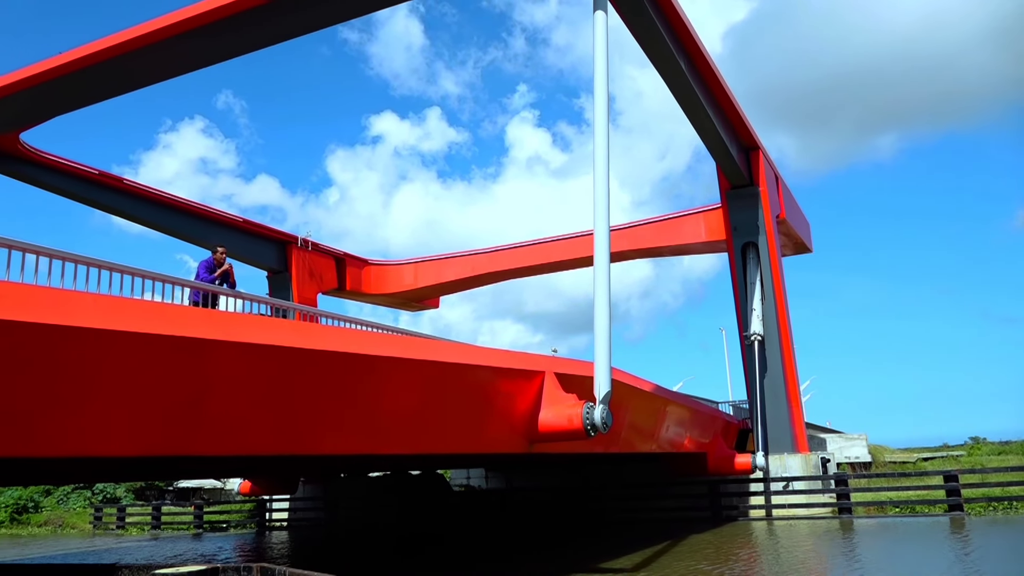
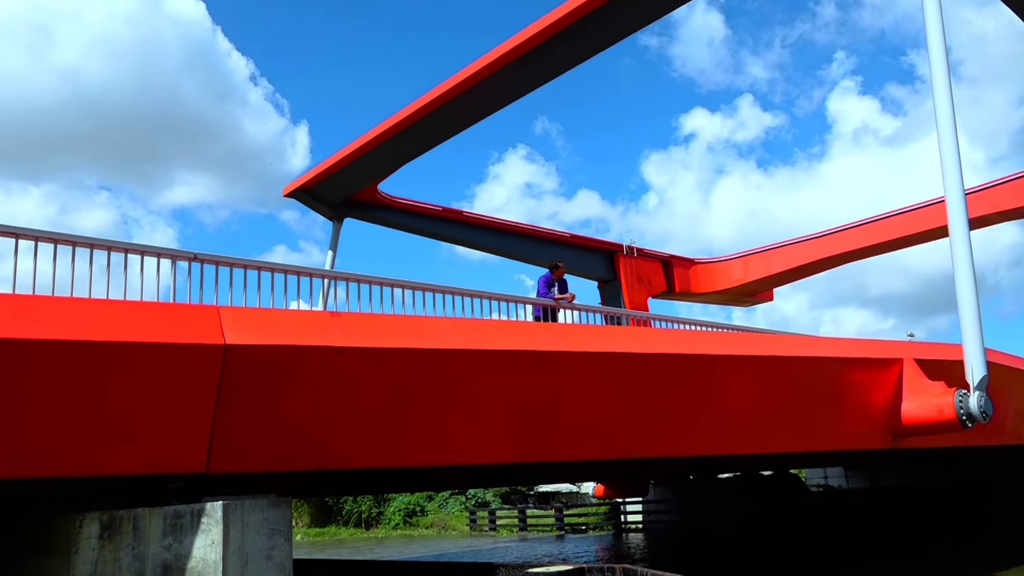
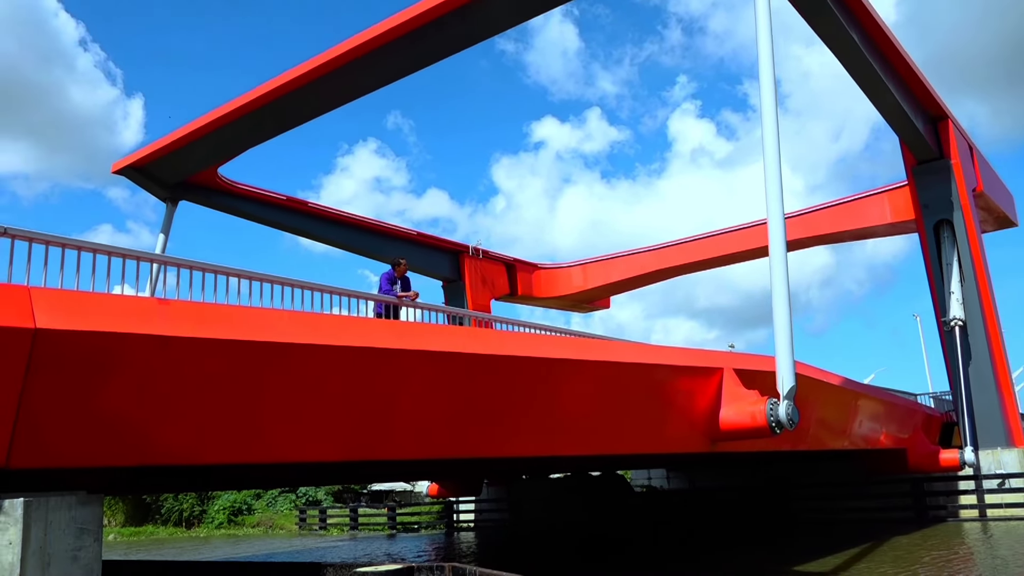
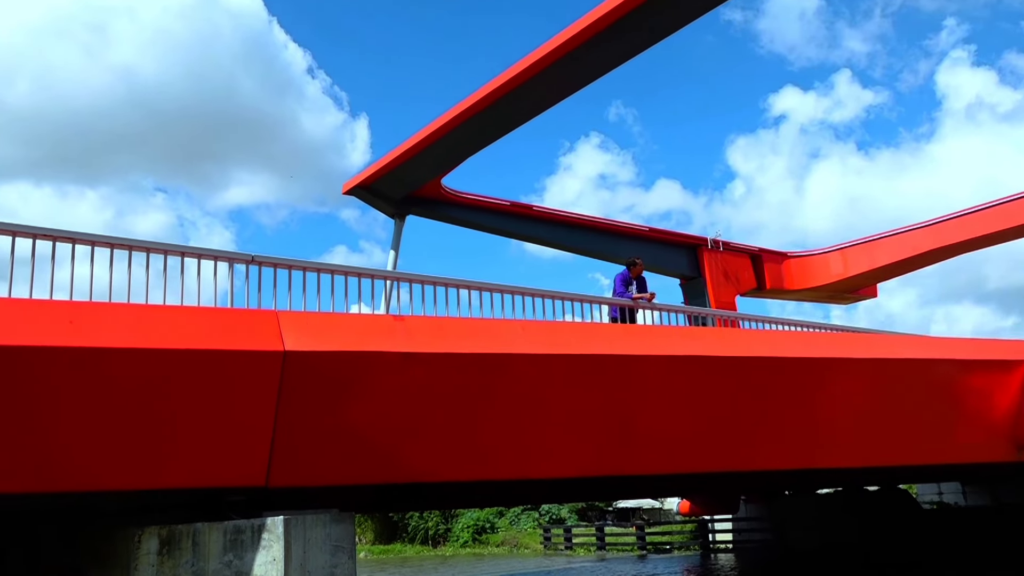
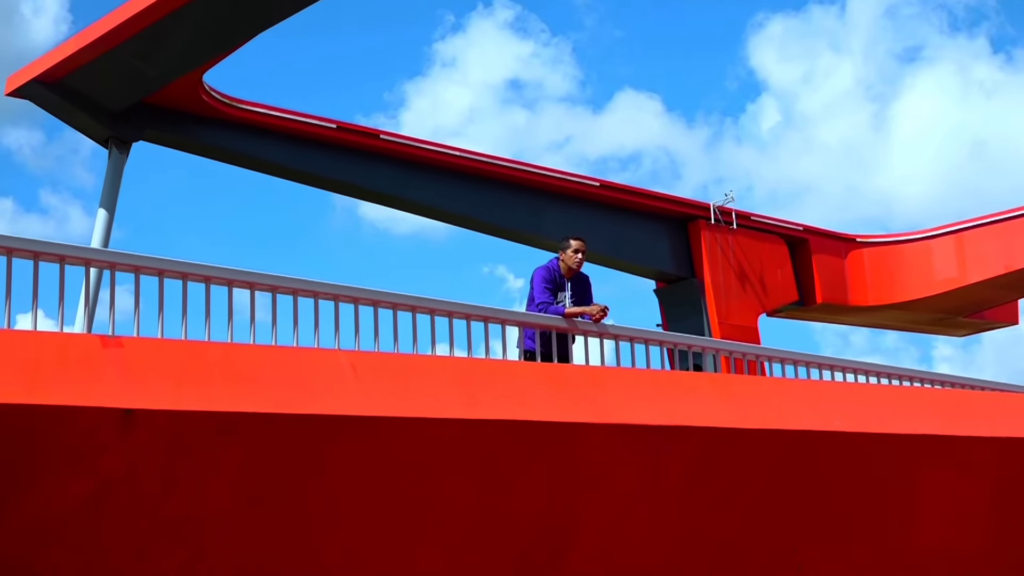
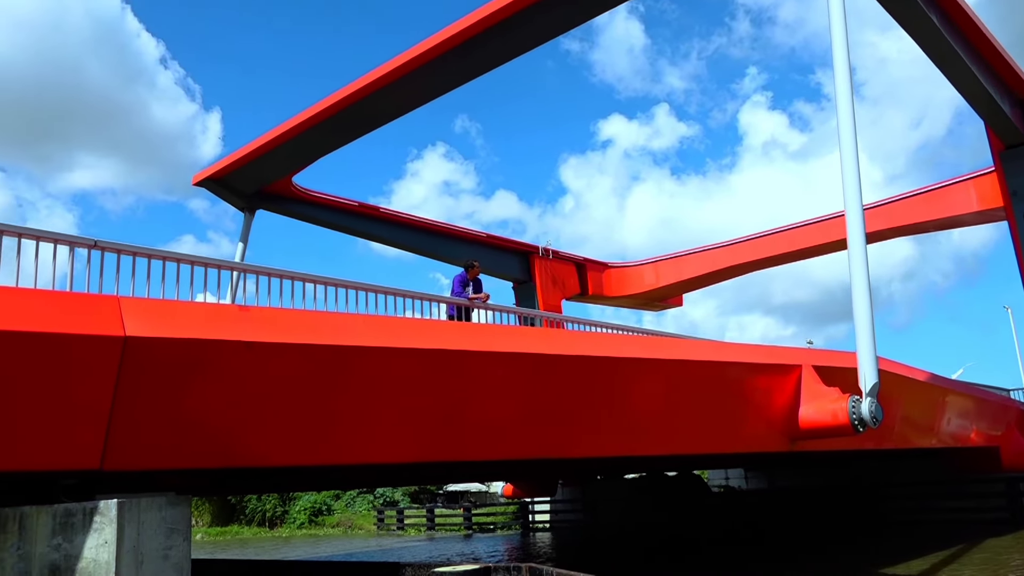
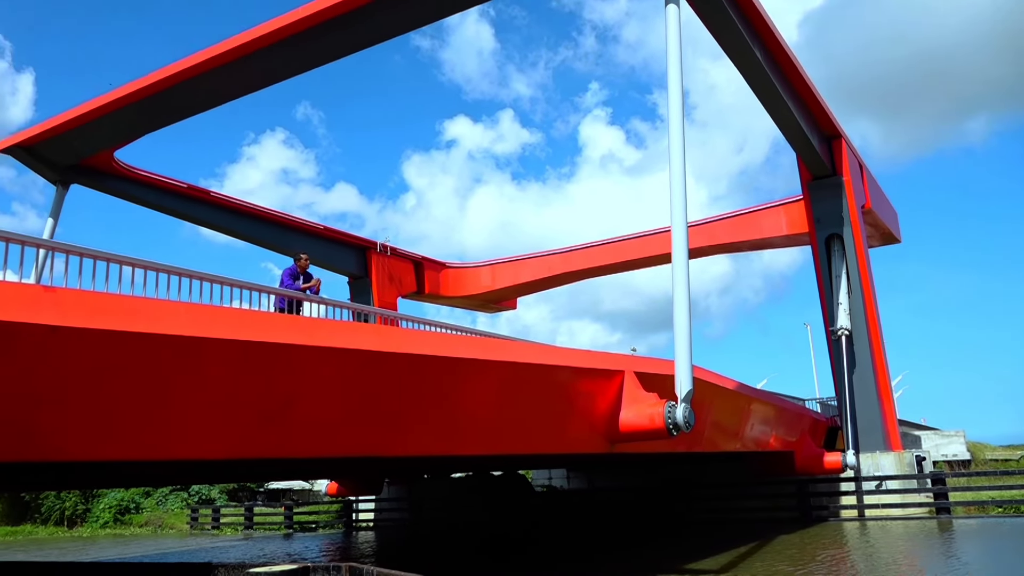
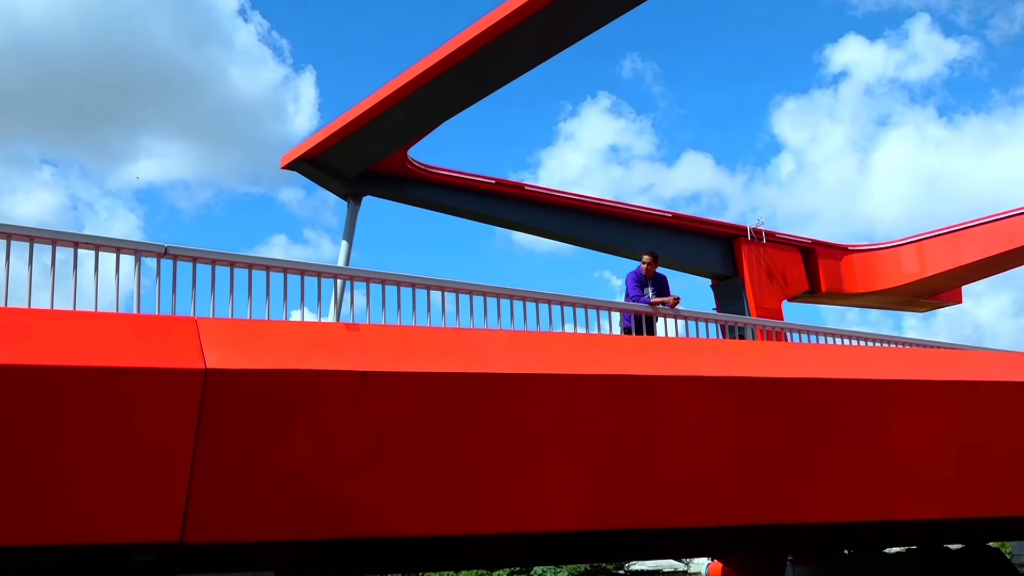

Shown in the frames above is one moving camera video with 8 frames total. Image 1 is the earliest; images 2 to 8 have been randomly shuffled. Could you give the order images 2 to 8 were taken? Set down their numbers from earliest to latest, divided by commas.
7, 3, 6, 2, 4, 8, 5
